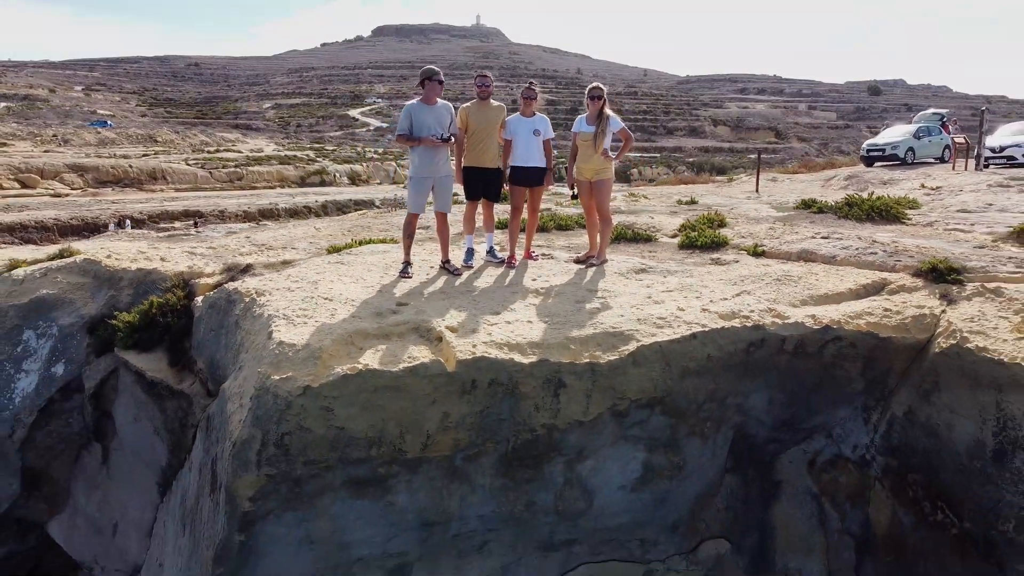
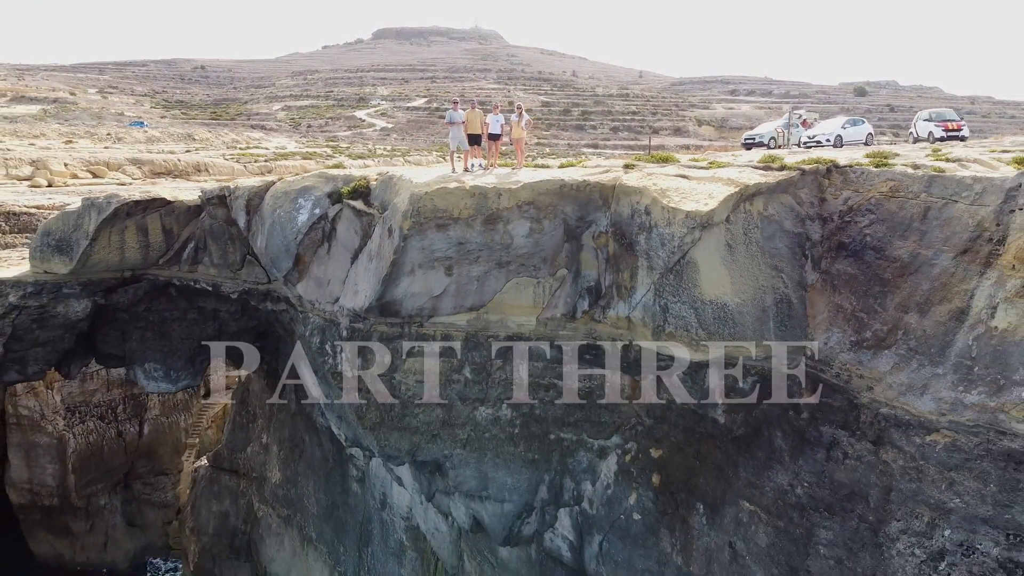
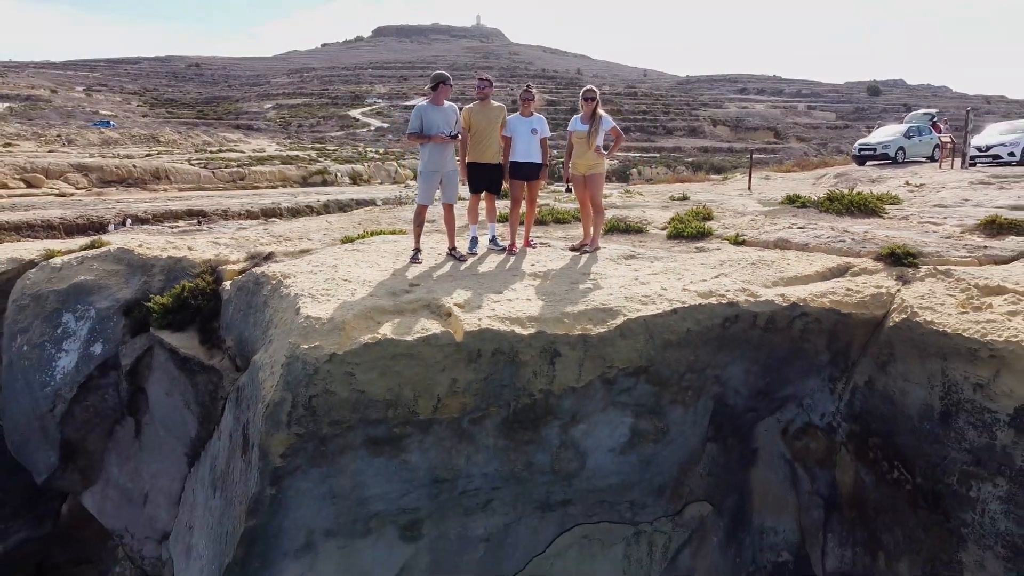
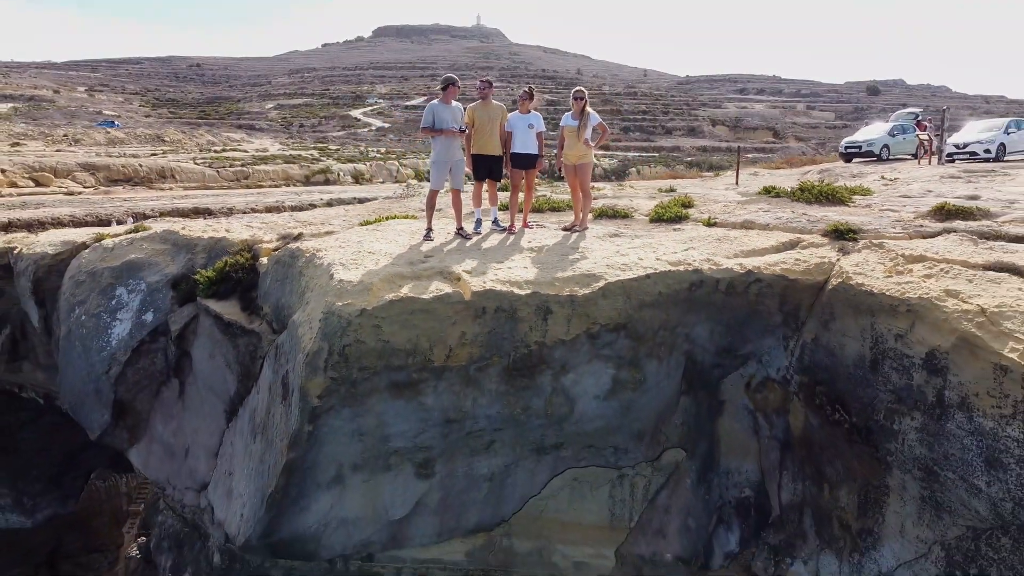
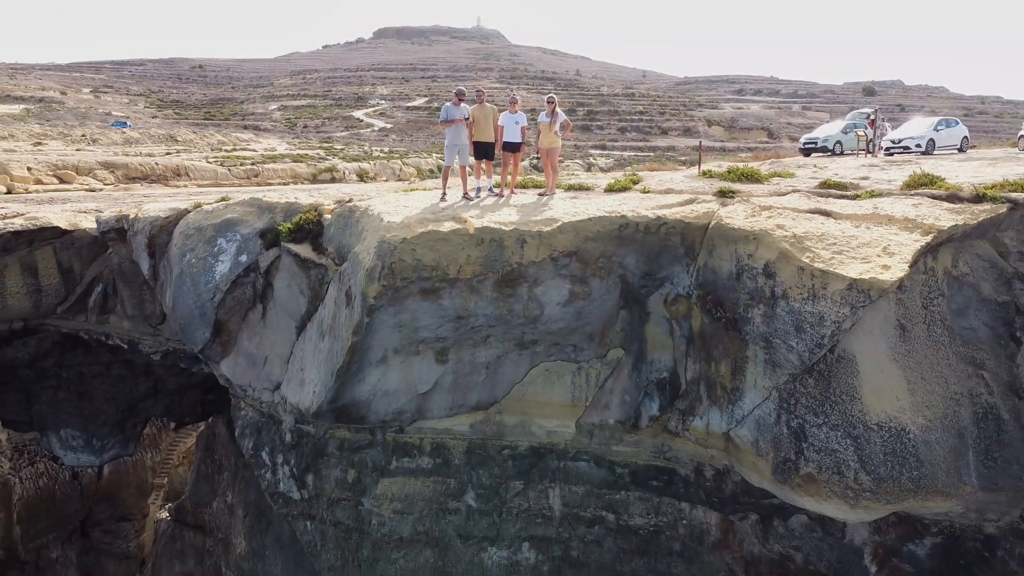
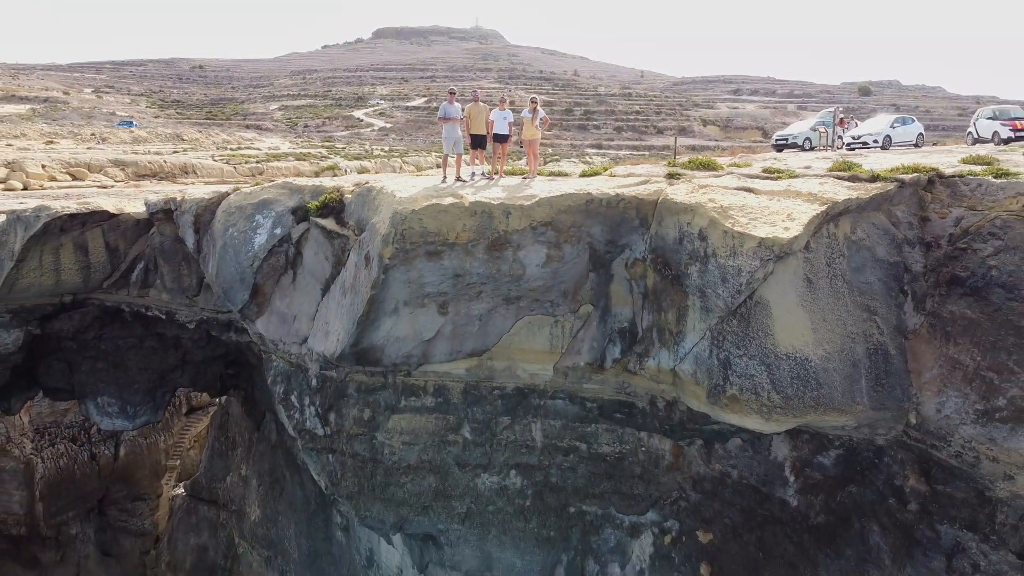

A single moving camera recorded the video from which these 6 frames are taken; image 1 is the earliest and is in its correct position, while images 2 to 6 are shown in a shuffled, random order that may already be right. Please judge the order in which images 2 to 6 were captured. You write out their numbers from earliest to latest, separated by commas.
3, 4, 5, 6, 2
